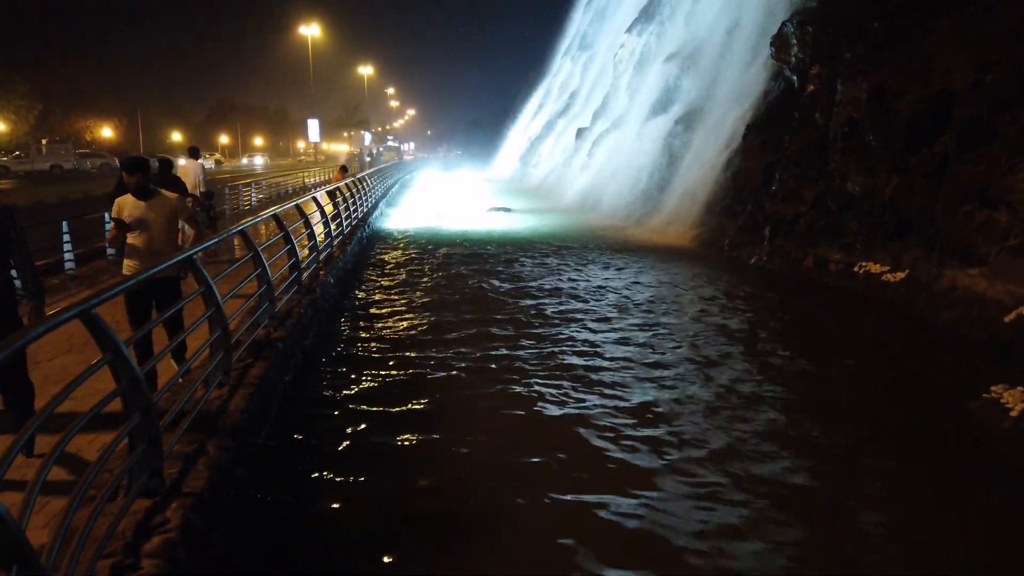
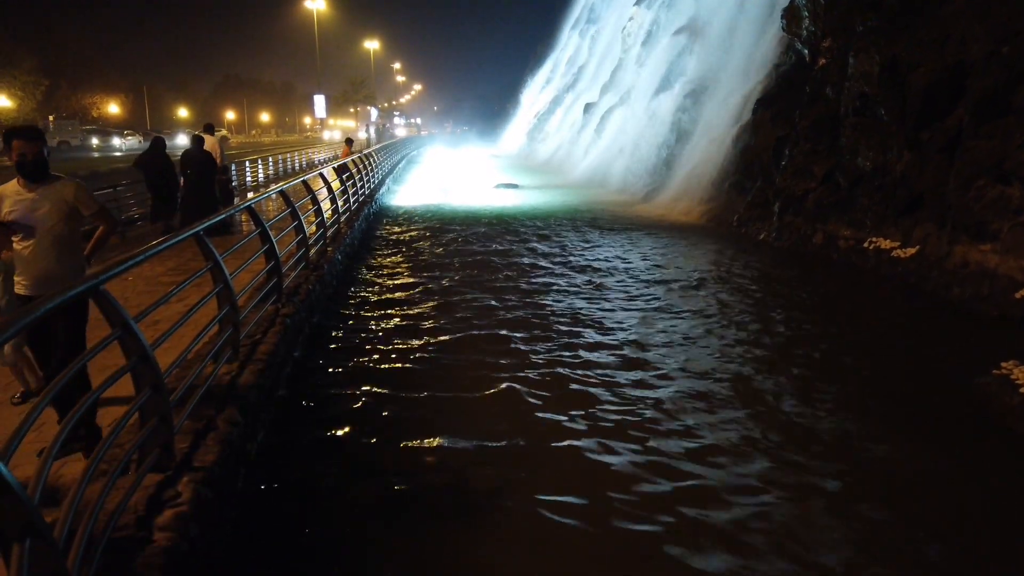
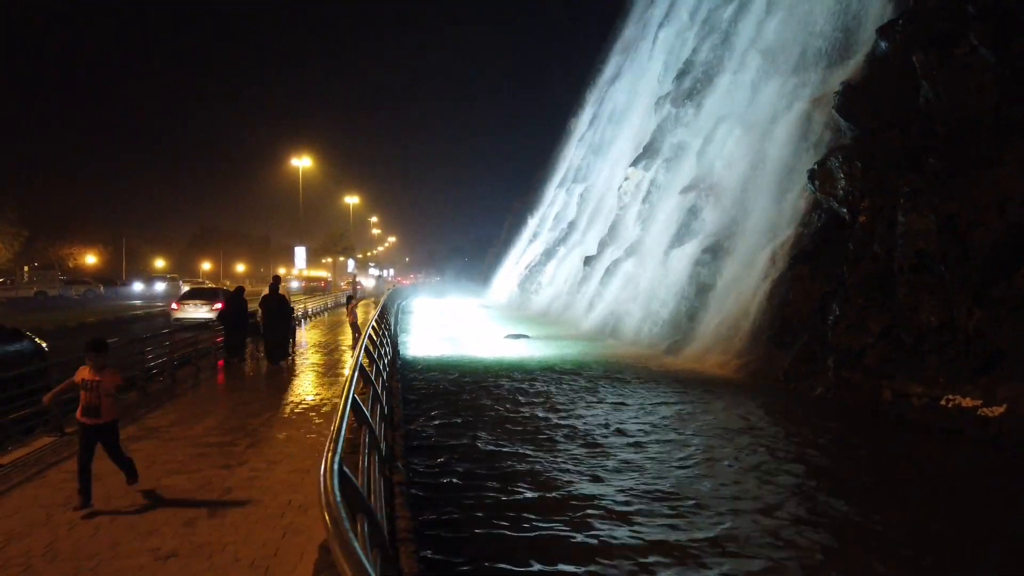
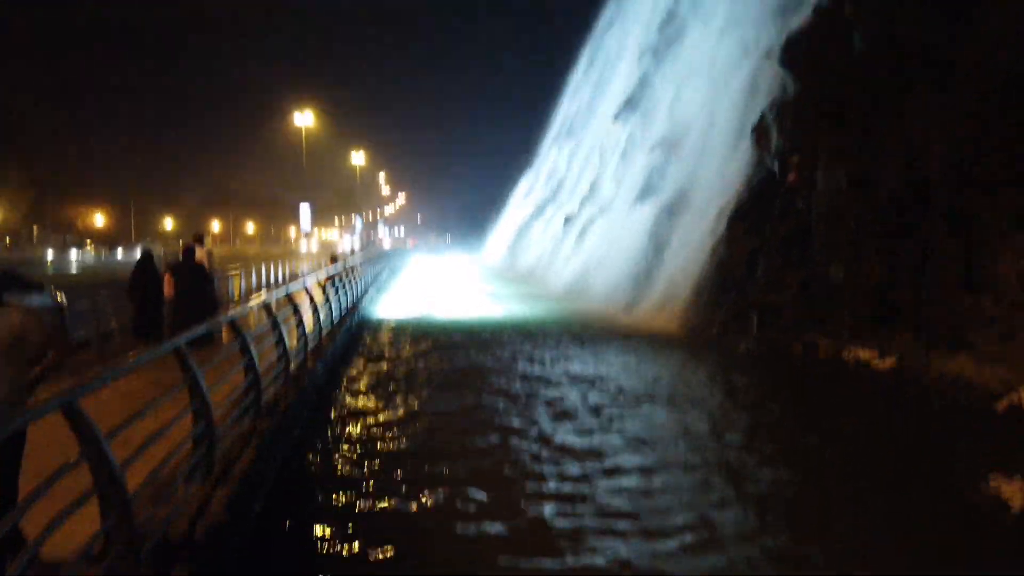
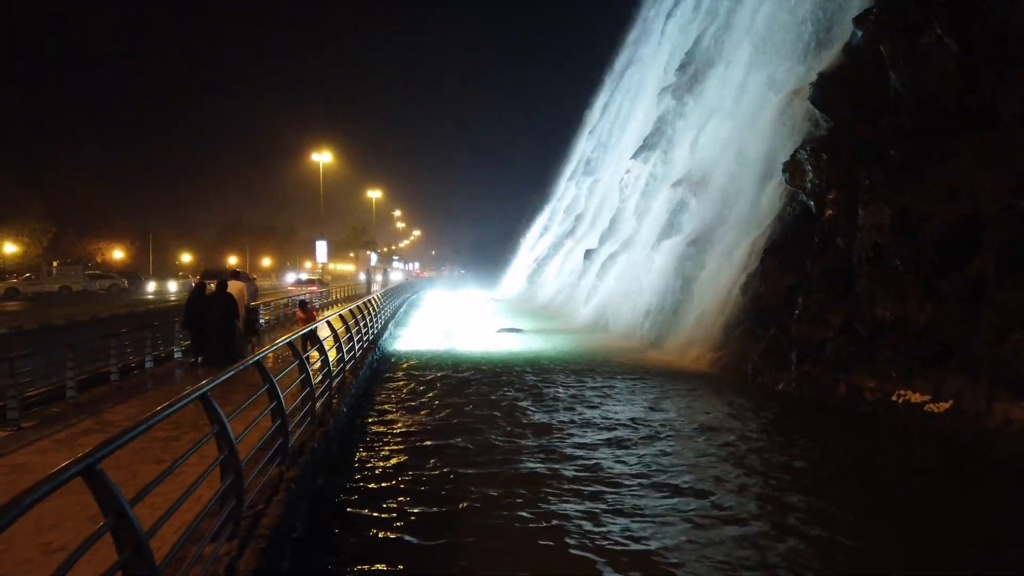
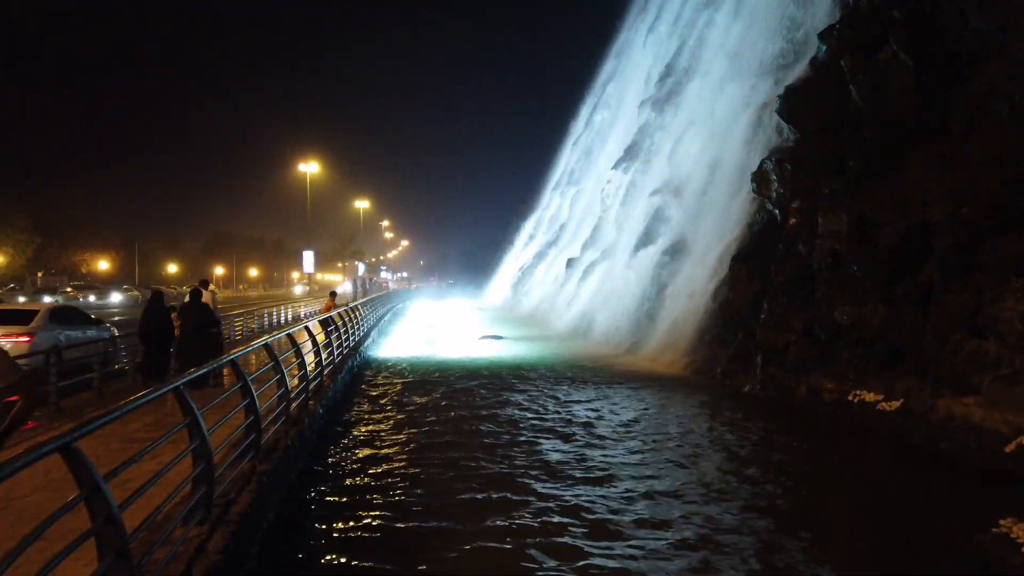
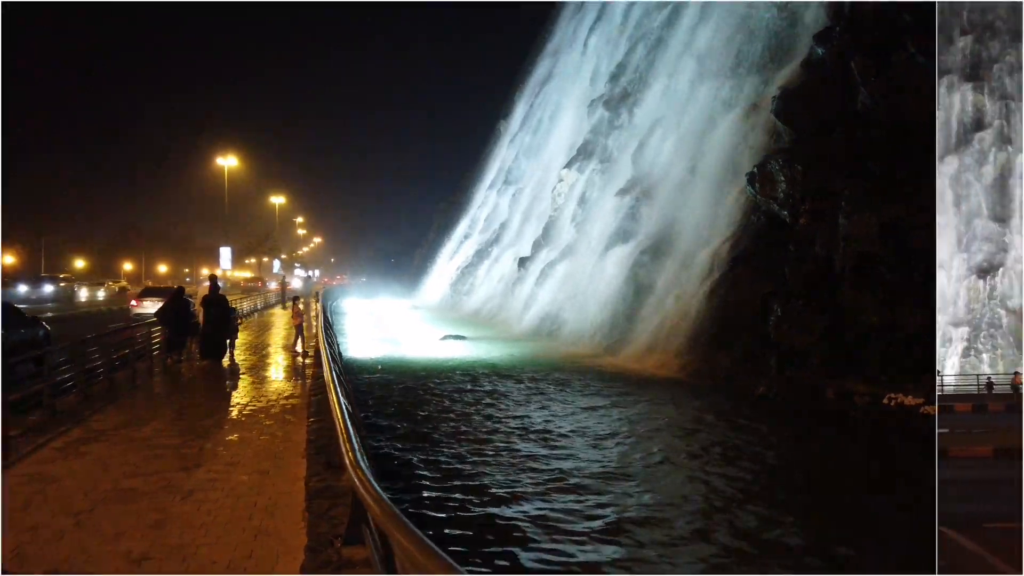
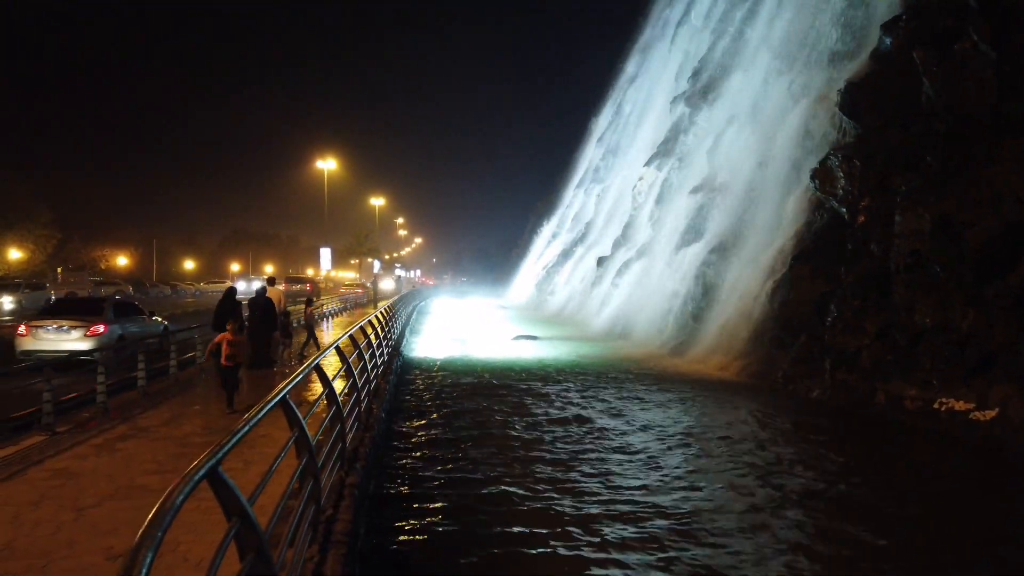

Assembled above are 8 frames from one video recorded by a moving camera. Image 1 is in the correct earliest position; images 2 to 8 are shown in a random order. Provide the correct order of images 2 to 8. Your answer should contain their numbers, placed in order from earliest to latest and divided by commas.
2, 4, 6, 5, 8, 3, 7
